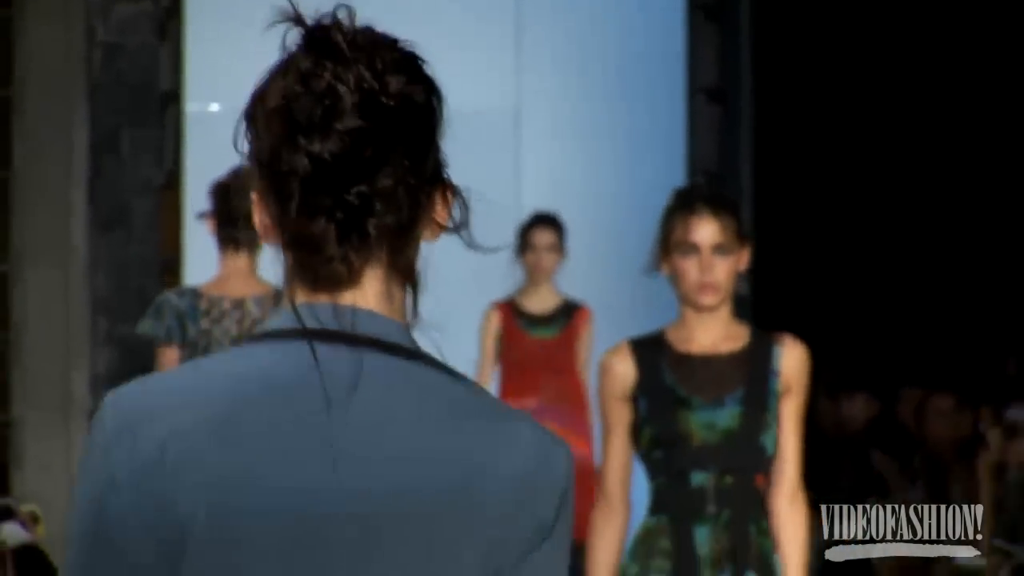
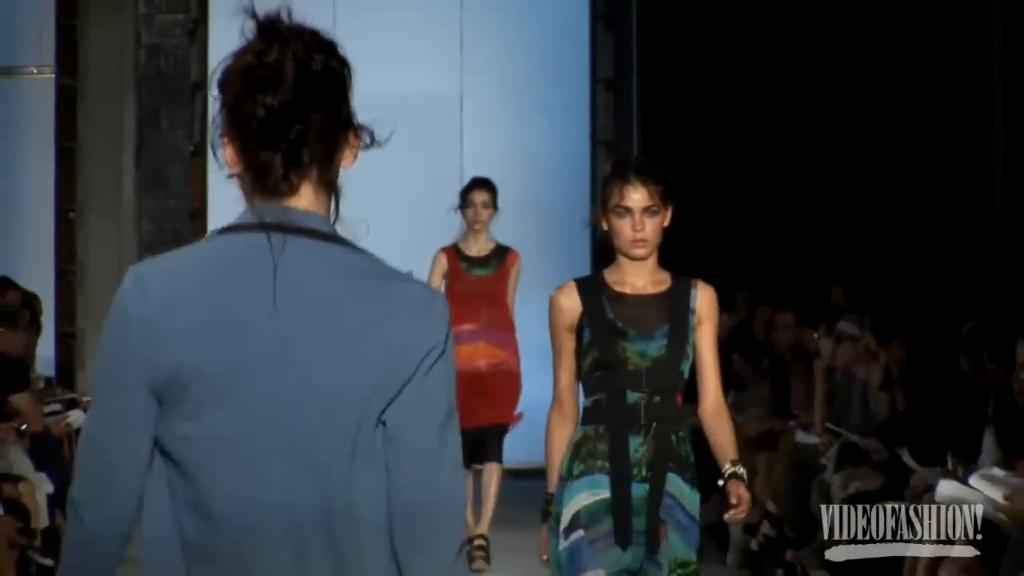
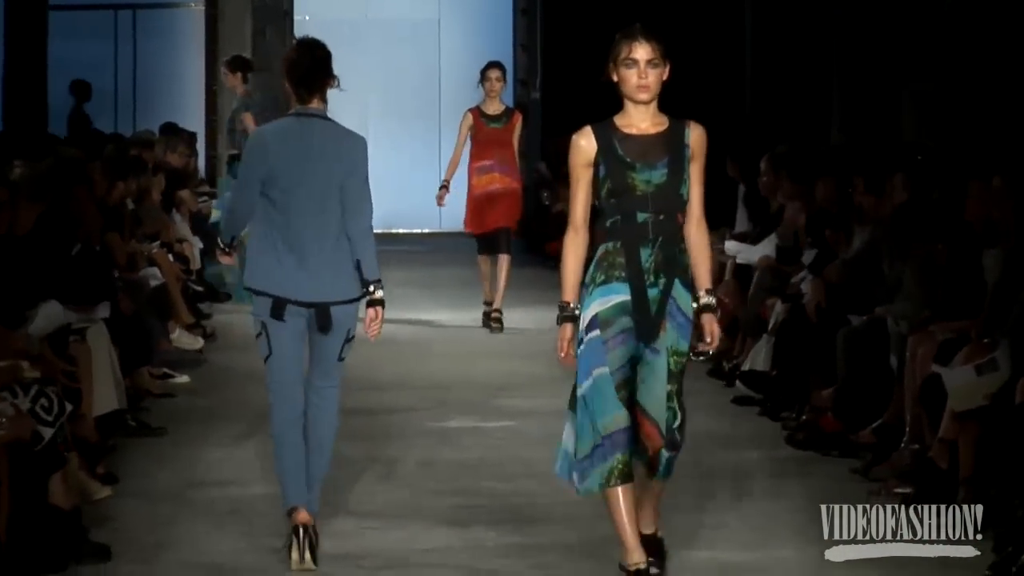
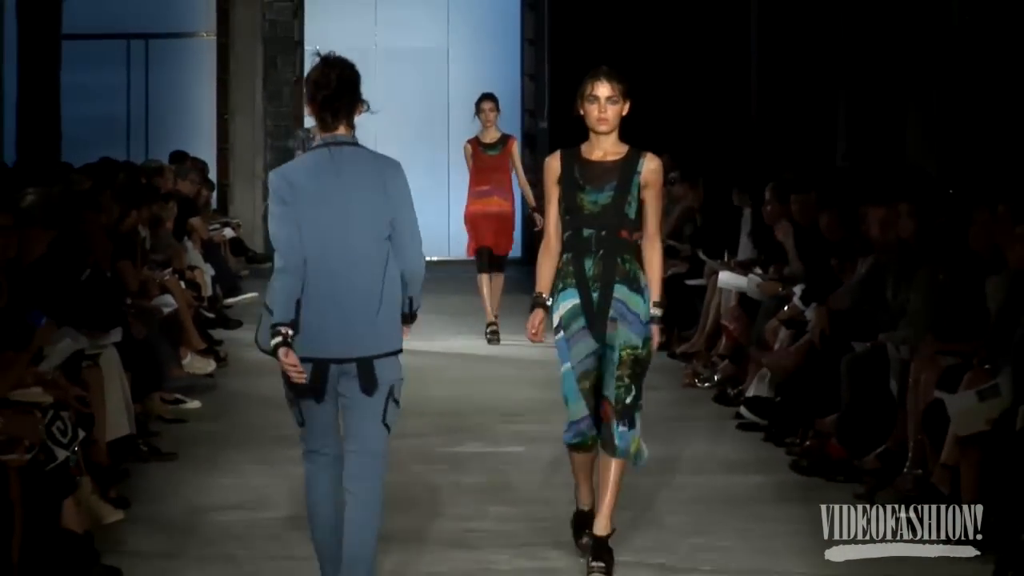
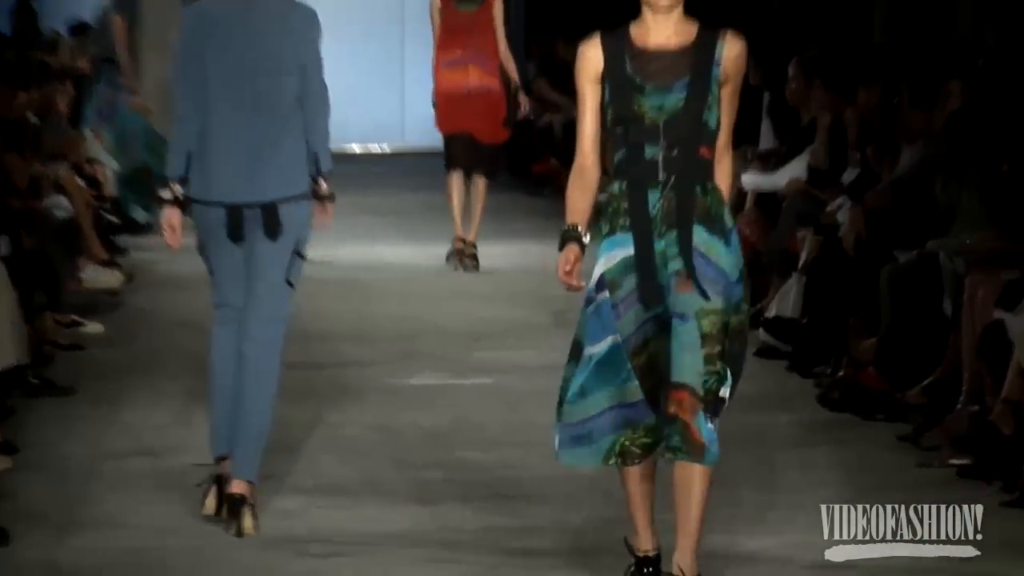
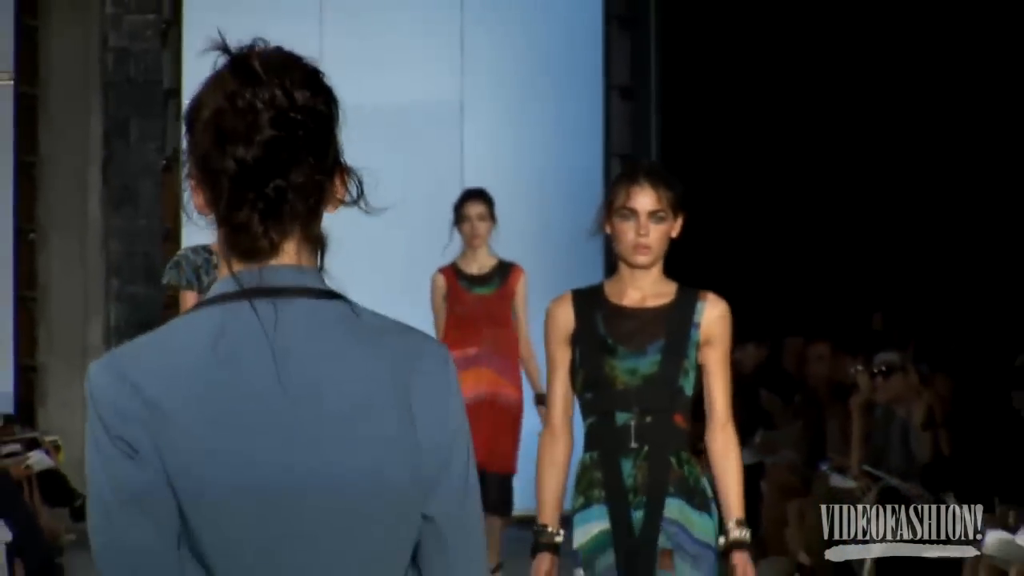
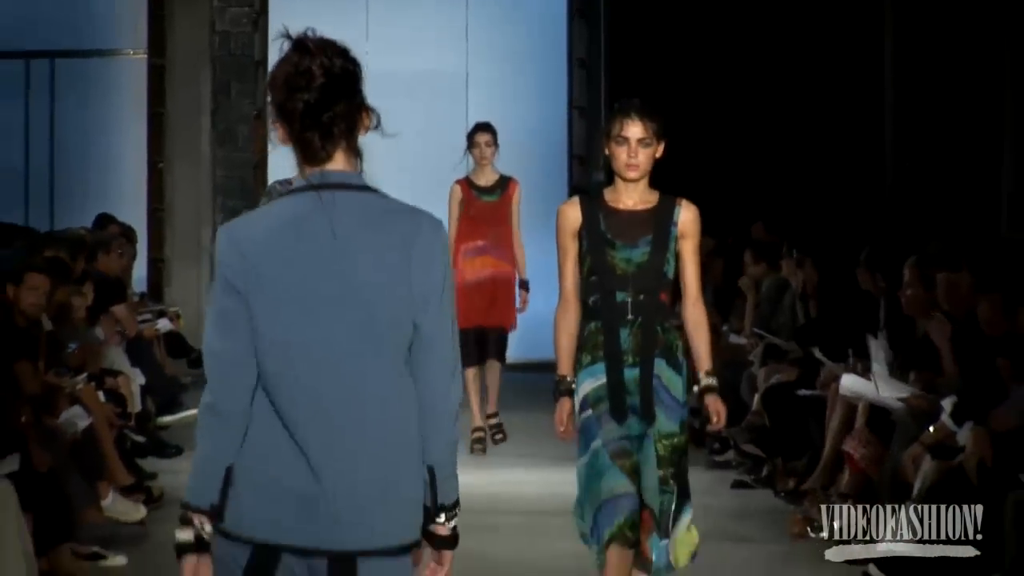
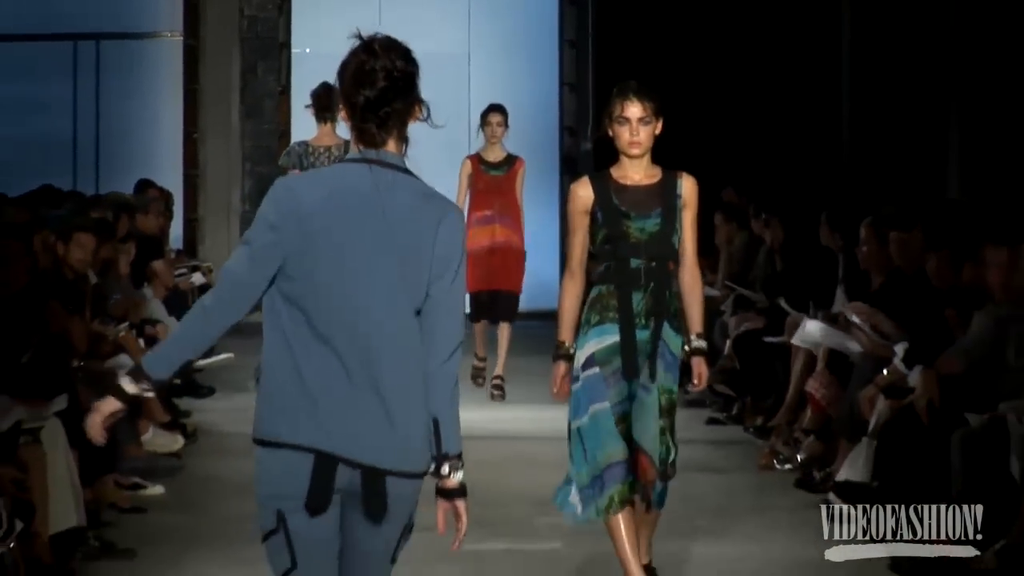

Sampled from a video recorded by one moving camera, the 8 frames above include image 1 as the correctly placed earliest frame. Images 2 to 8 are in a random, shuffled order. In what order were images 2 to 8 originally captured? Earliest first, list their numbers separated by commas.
6, 2, 7, 8, 4, 3, 5
